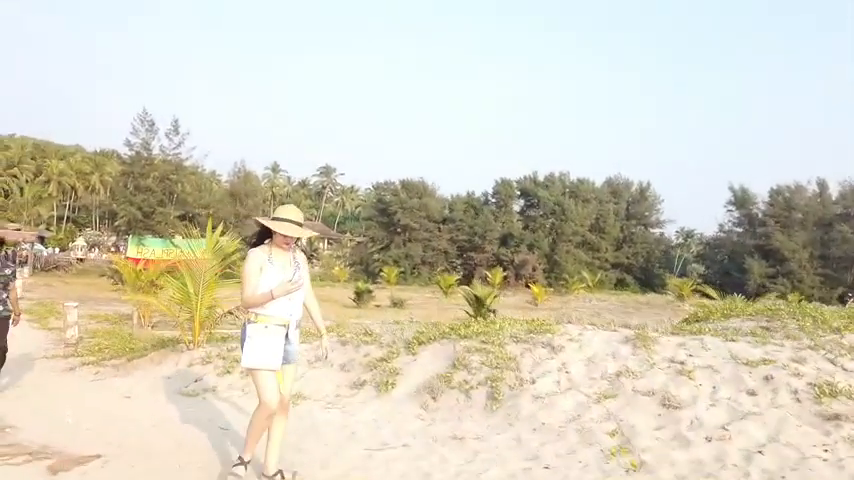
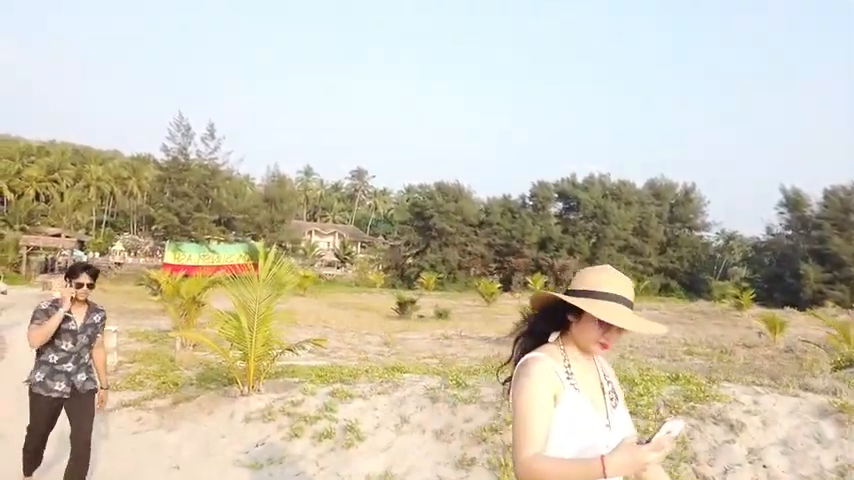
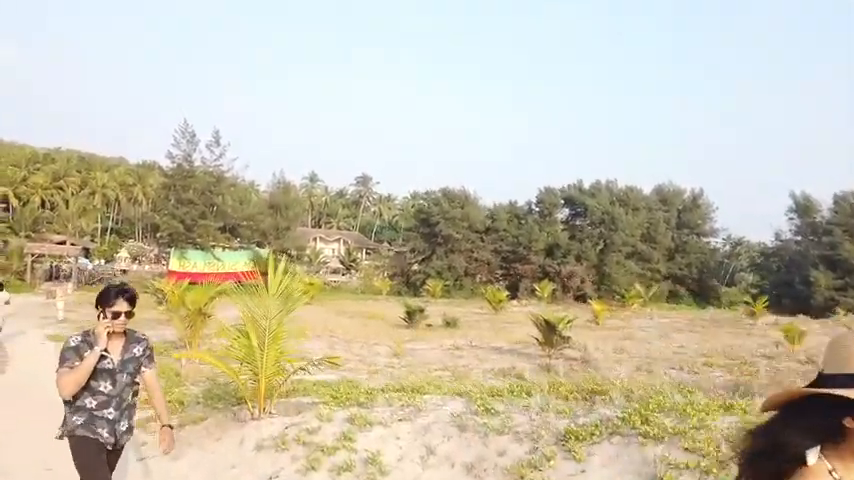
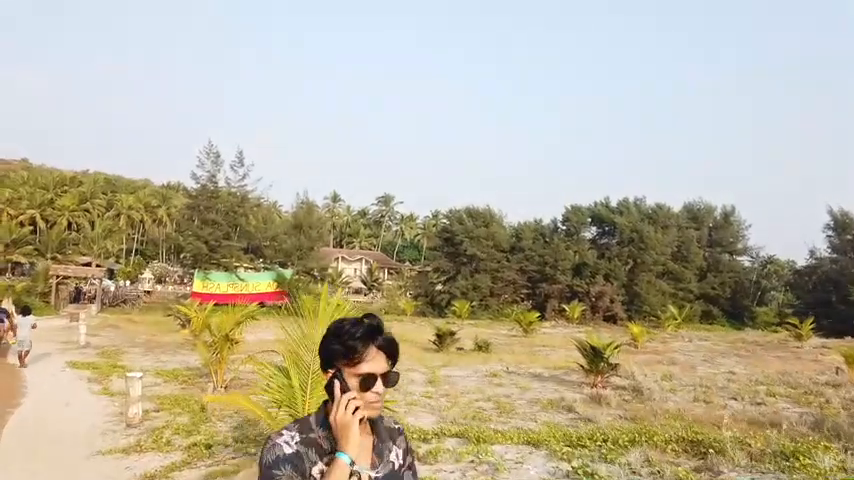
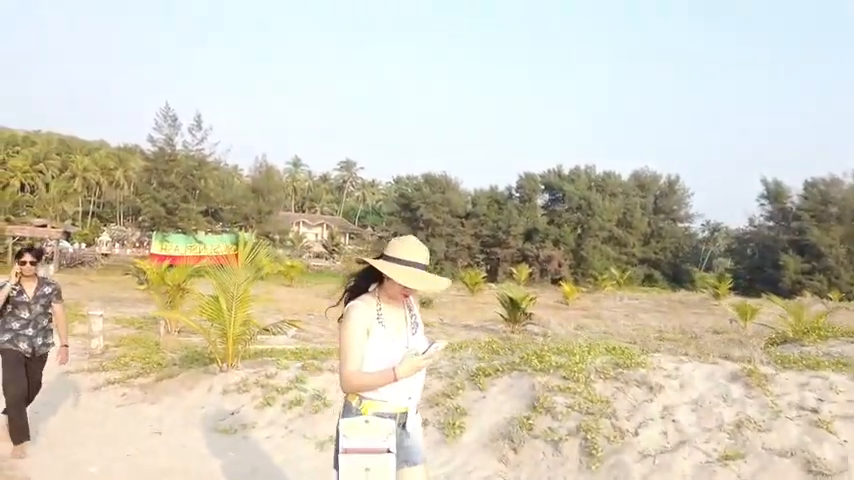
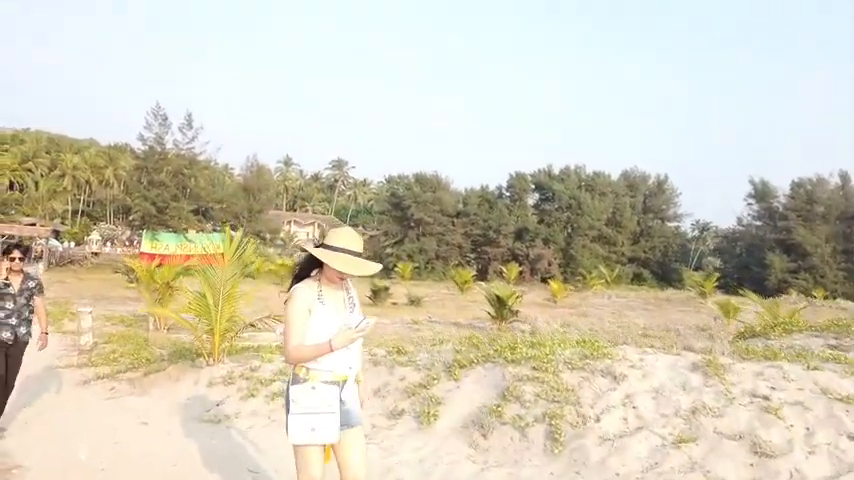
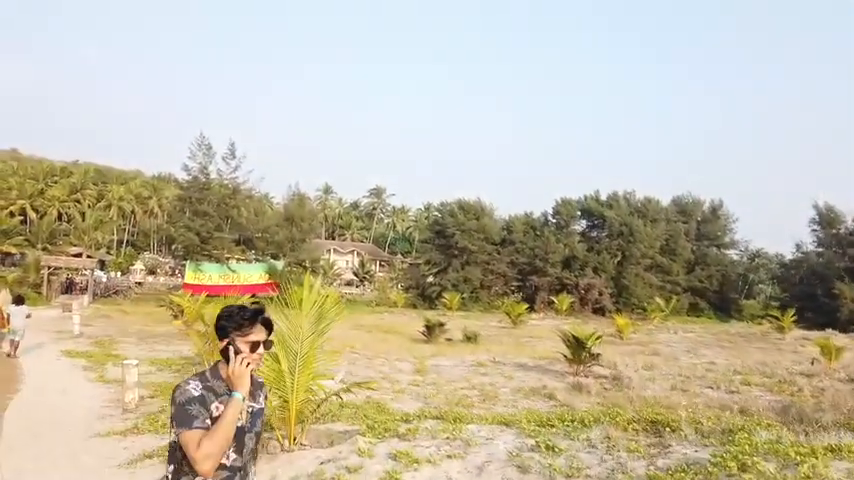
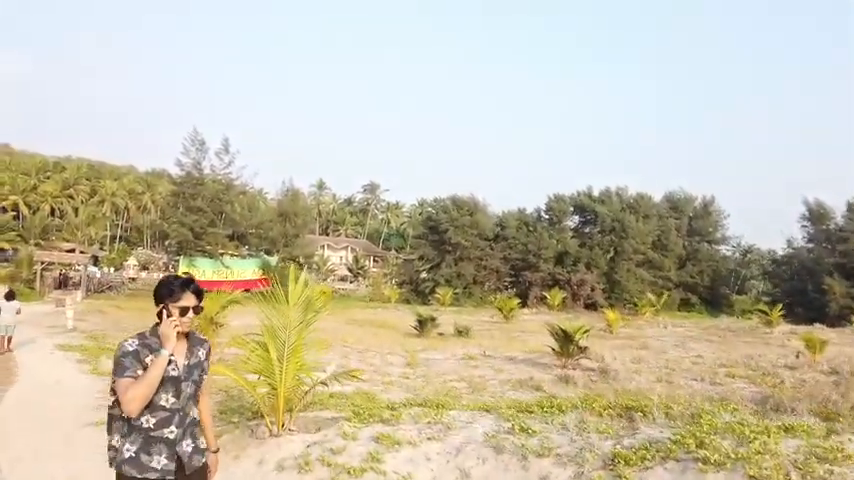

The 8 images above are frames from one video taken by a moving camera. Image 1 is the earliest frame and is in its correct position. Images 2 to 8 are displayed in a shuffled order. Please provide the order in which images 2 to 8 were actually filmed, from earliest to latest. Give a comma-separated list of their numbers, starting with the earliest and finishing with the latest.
6, 5, 2, 3, 8, 7, 4
